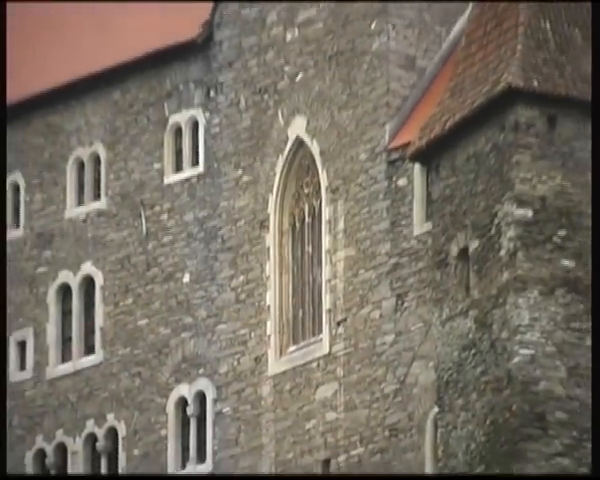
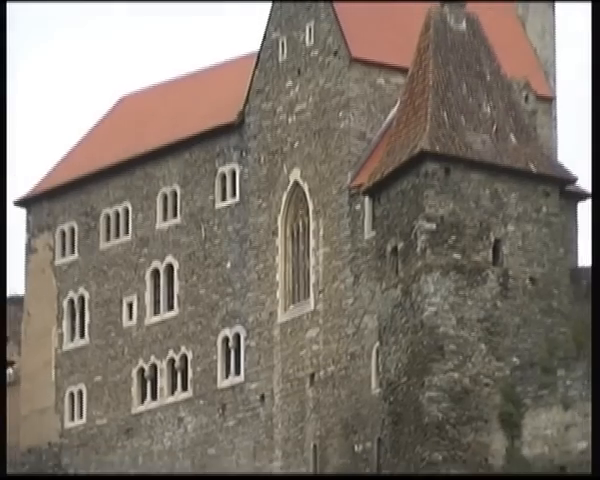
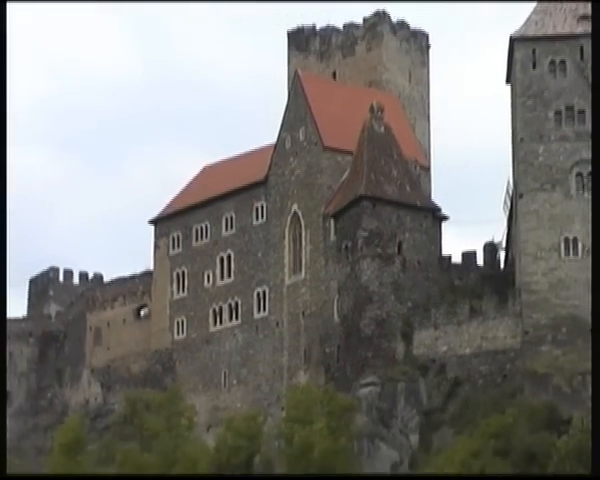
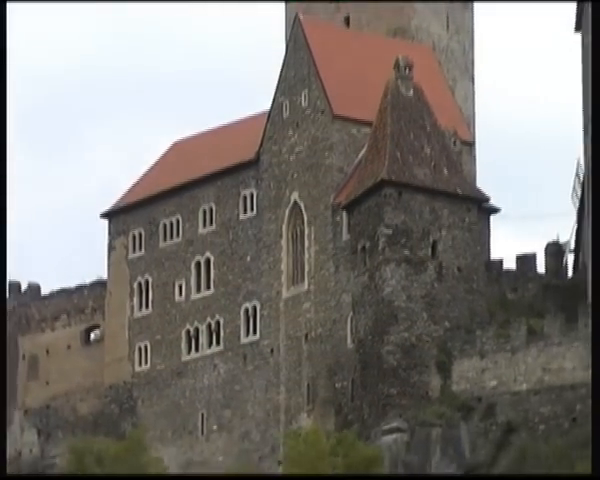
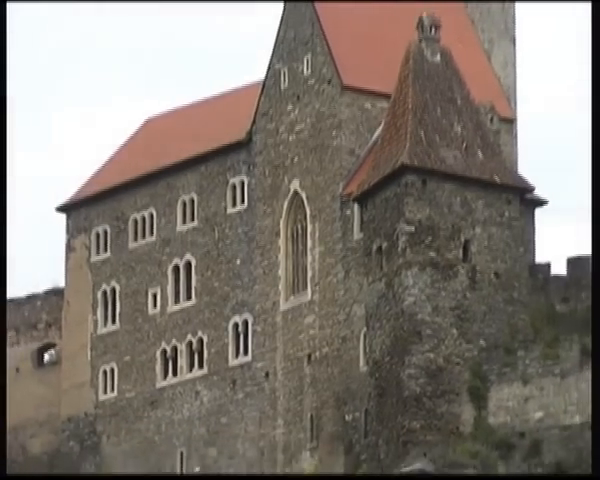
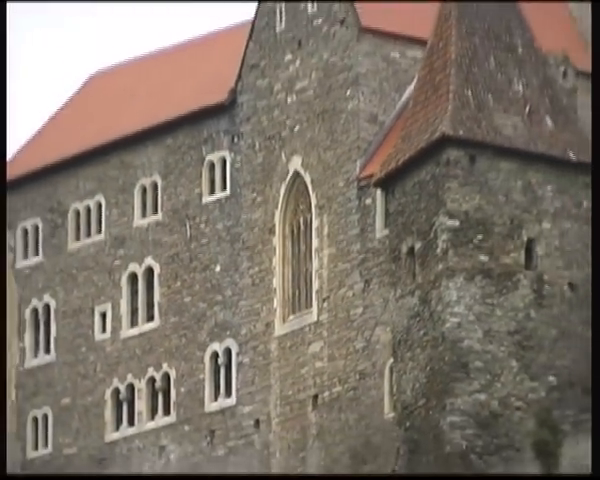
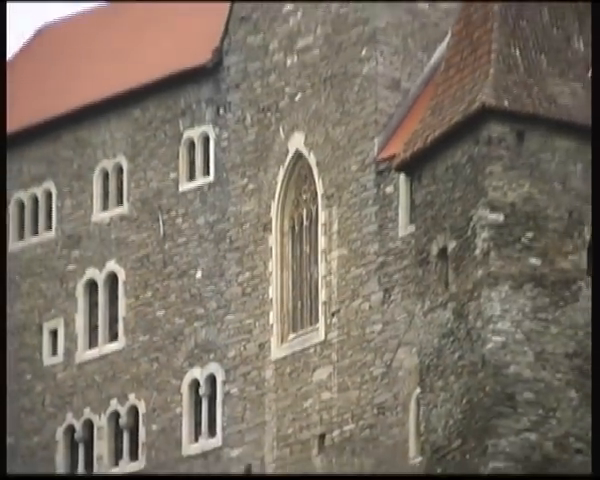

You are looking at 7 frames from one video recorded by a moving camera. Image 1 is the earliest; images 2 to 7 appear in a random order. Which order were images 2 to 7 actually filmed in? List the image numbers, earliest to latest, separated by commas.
7, 6, 2, 5, 4, 3
